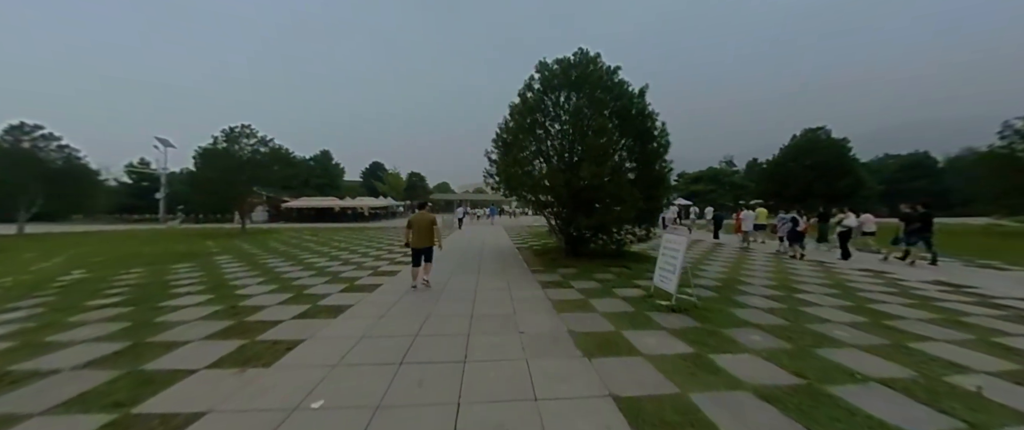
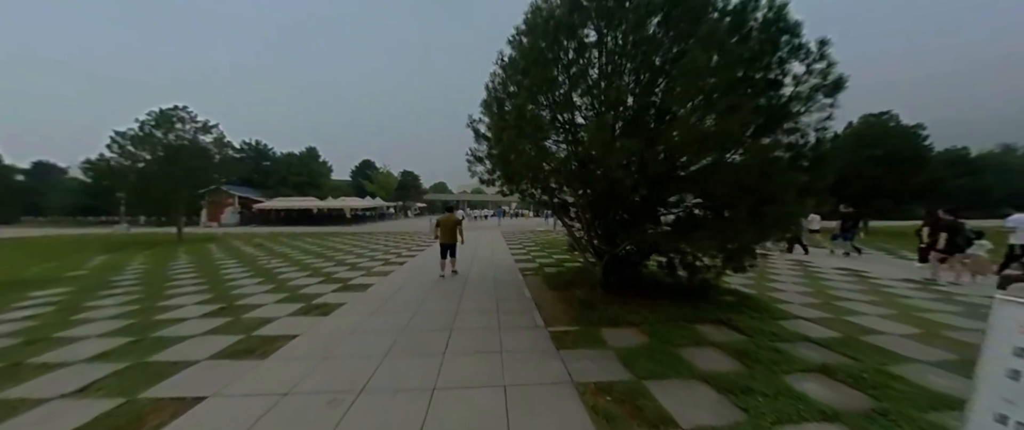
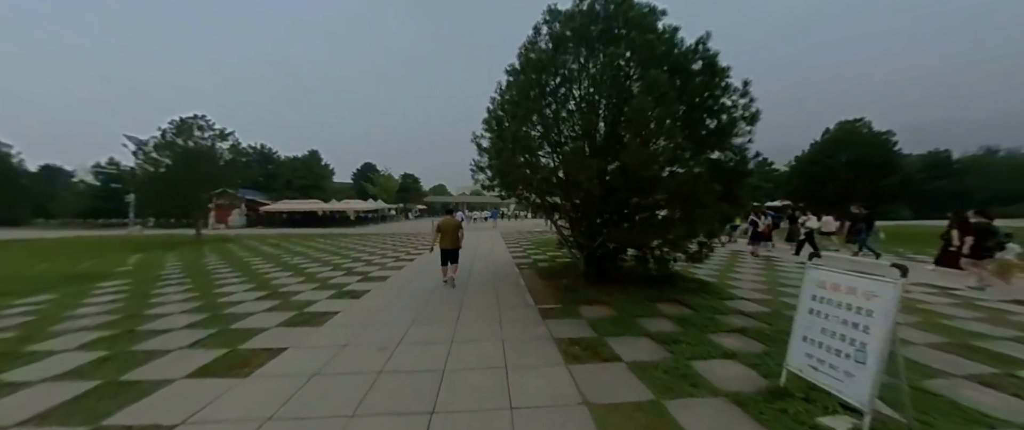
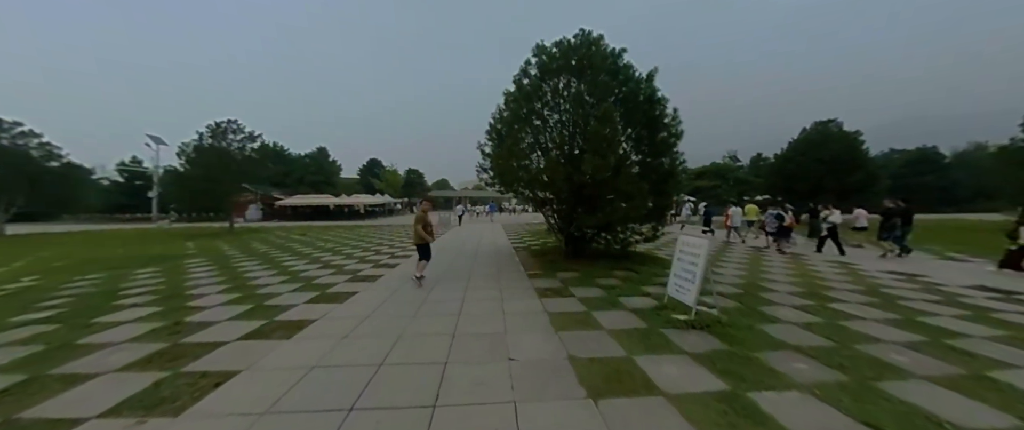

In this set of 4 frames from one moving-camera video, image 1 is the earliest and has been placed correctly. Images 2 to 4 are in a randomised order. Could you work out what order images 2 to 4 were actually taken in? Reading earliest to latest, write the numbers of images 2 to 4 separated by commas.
4, 3, 2
